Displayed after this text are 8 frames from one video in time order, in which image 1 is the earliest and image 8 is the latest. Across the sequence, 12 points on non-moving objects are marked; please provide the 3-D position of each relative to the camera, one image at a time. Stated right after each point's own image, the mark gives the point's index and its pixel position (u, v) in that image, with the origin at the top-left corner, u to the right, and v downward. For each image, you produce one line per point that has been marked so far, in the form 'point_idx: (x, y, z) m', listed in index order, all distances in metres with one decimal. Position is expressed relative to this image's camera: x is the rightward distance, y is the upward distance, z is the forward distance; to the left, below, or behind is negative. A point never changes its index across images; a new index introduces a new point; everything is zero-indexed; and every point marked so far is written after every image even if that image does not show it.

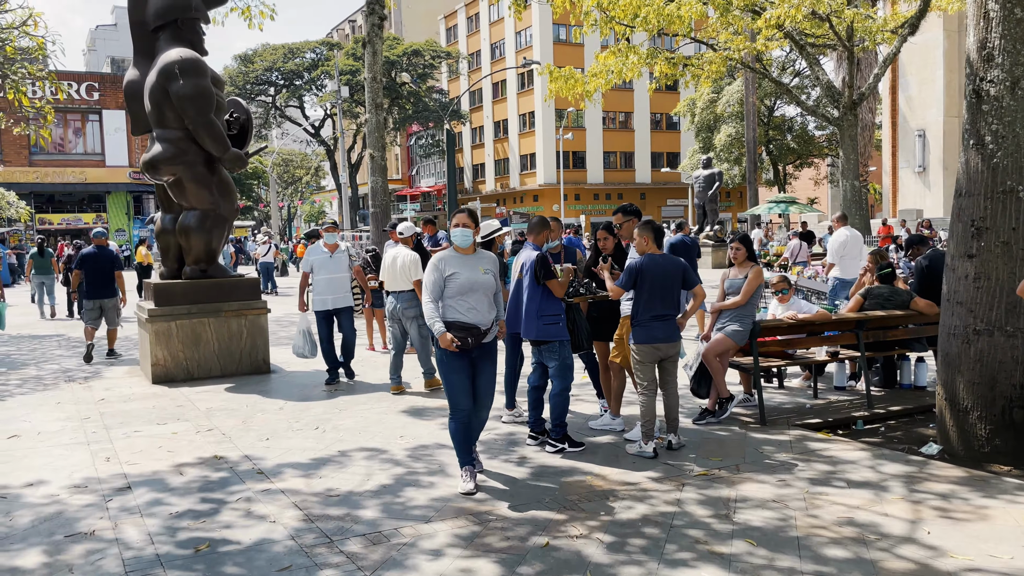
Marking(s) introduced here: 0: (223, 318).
0: (-2.9, -0.3, +8.1) m
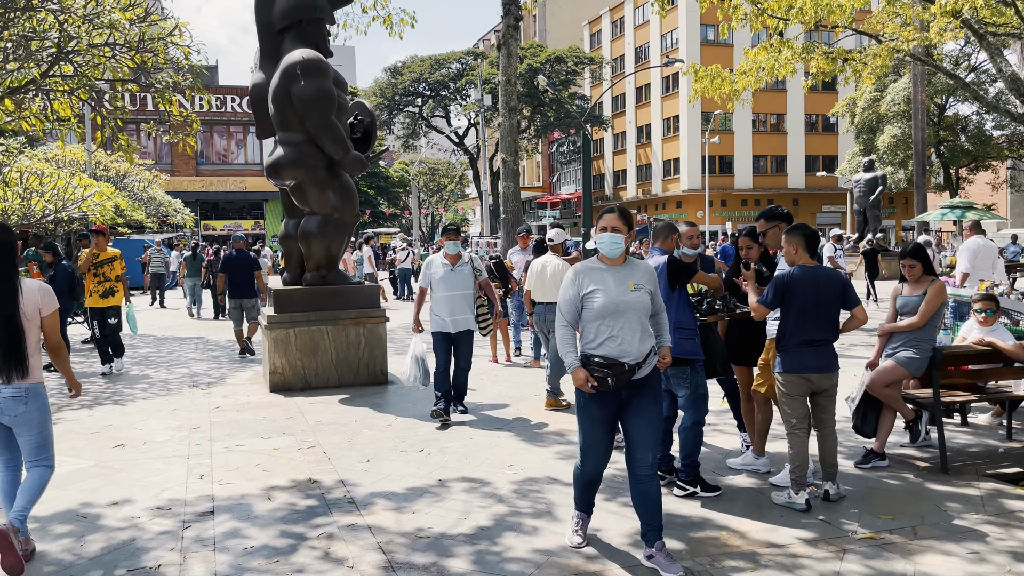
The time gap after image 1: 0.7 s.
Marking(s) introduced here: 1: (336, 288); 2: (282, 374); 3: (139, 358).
0: (-1.6, -0.4, +7.9) m
1: (-1.7, 0.0, +7.9) m
2: (-2.2, -0.8, +7.7) m
3: (-4.6, -0.9, +10.2) m
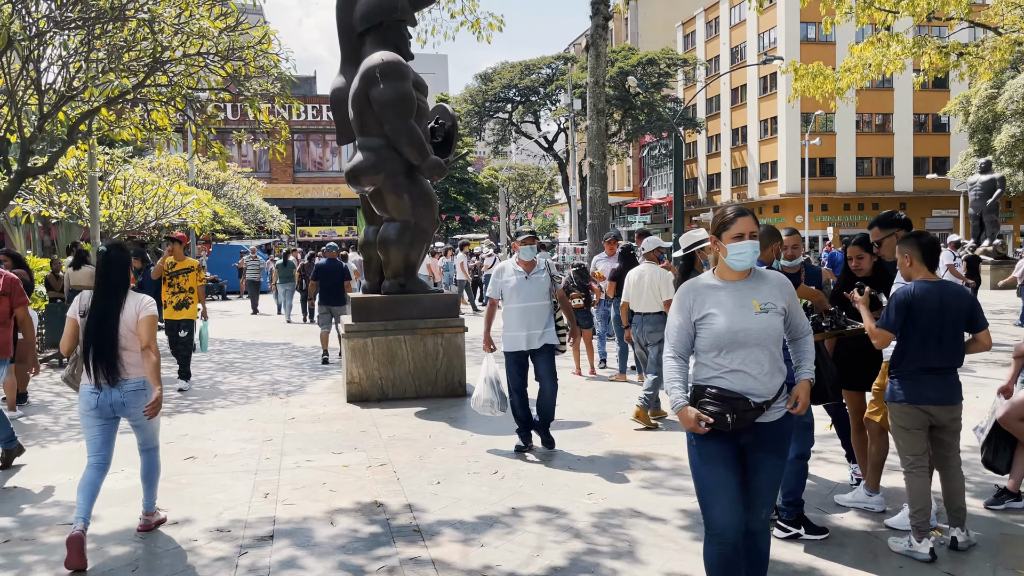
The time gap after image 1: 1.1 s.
0: (-0.9, -0.4, +7.6) m
1: (-0.9, -0.1, +7.7) m
2: (-1.4, -0.9, +7.6) m
3: (-3.6, -0.9, +10.3) m
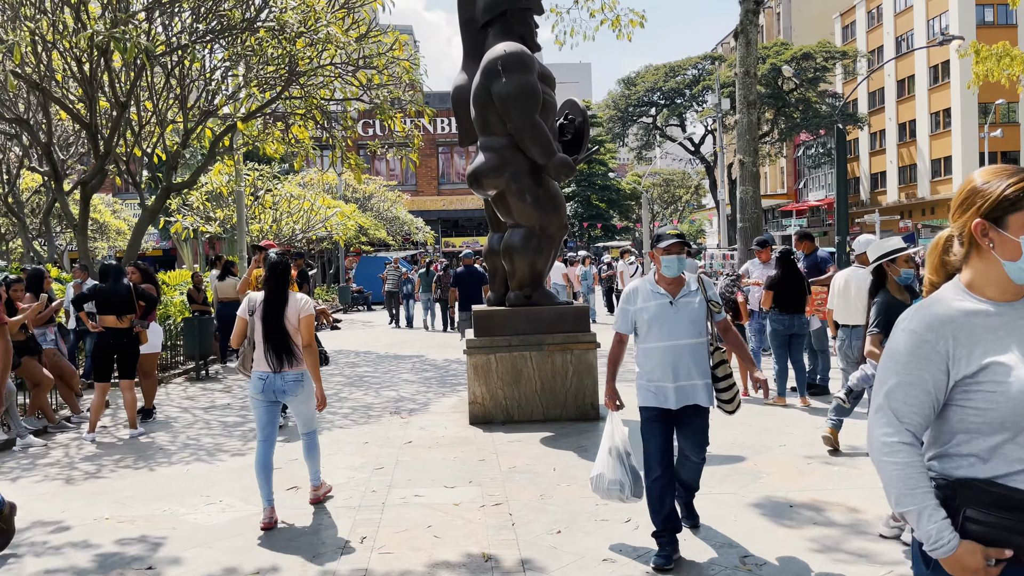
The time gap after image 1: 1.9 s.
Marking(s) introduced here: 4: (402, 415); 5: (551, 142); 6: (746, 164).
0: (+0.3, -0.5, +6.9) m
1: (+0.3, -0.2, +7.0) m
2: (-0.2, -1.0, +6.9) m
3: (-1.9, -1.1, +10.0) m
4: (-1.0, -1.2, +7.5) m
5: (+0.3, +1.2, +6.7) m
6: (+3.6, +1.9, +12.8) m
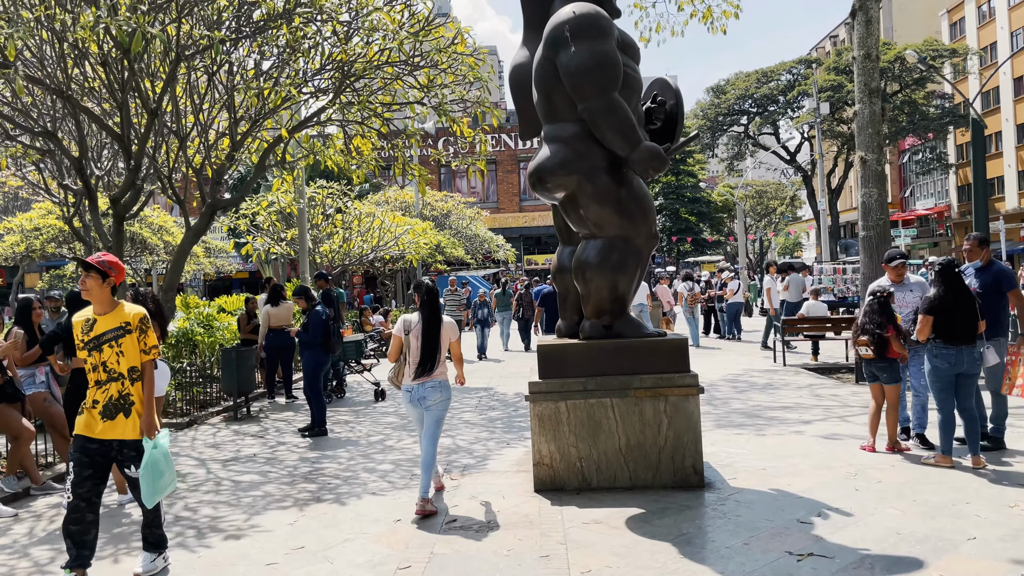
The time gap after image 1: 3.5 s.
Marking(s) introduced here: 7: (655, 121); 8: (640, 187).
0: (+0.8, -0.7, +5.3) m
1: (+0.8, -0.4, +5.4) m
2: (+0.3, -1.2, +5.4) m
3: (-1.1, -1.4, +8.6) m
4: (-0.4, -1.4, +6.1) m
5: (+0.8, +1.0, +5.2) m
6: (+4.7, +1.7, +10.9) m
7: (+1.1, +1.2, +6.1) m
8: (+0.9, +0.7, +5.6) m
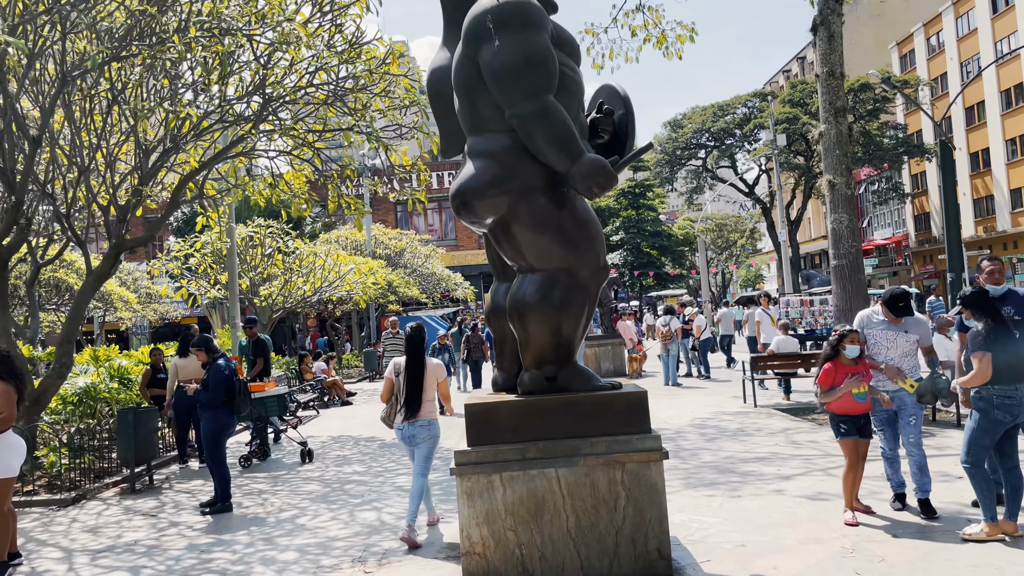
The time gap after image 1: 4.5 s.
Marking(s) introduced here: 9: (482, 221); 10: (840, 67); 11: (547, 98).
0: (+0.4, -1.0, +4.3) m
1: (+0.3, -0.6, +4.4) m
2: (-0.1, -1.4, +4.4) m
3: (-1.6, -1.8, +7.5) m
4: (-0.9, -1.7, +5.0) m
5: (+0.3, +0.8, +4.3) m
6: (+4.0, +1.3, +10.1) m
7: (+0.6, +1.0, +5.2) m
8: (+0.4, +0.4, +4.6) m
9: (-0.2, +0.4, +4.6) m
10: (+4.0, +2.7, +10.0) m
11: (+0.2, +1.0, +4.2) m
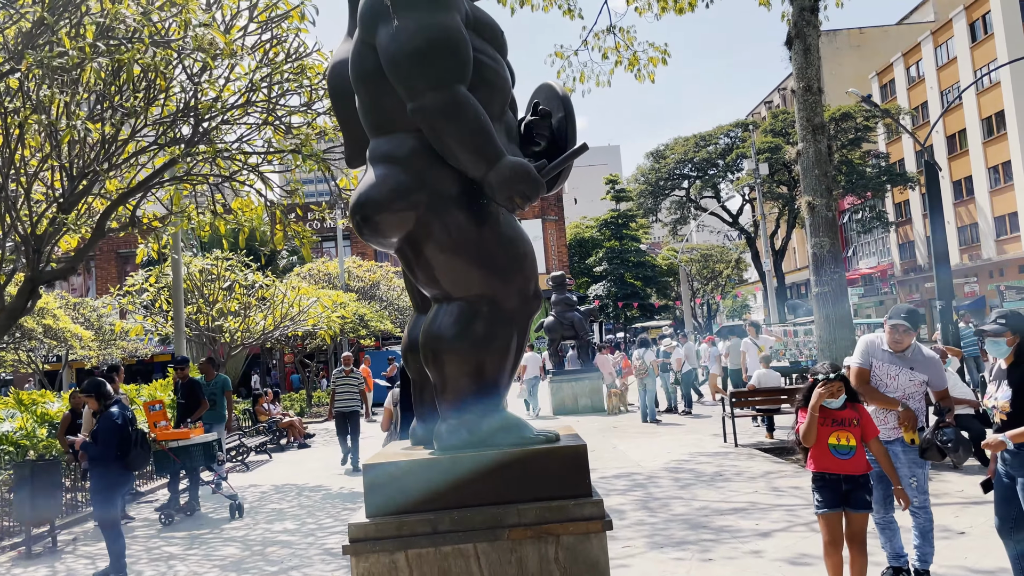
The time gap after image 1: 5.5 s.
0: (0.0, -1.1, +3.5) m
1: (-0.1, -0.7, +3.6) m
2: (-0.5, -1.6, +3.5) m
3: (-2.0, -2.1, +6.6) m
4: (-1.2, -1.8, +4.1) m
5: (-0.1, +0.7, +3.5) m
6: (+3.5, +0.9, +9.5) m
7: (+0.1, +0.8, +4.4) m
8: (0.0, +0.3, +3.9) m
9: (-0.6, +0.2, +3.8) m
10: (+3.5, +2.4, +9.4) m
11: (-0.2, +0.8, +3.5) m
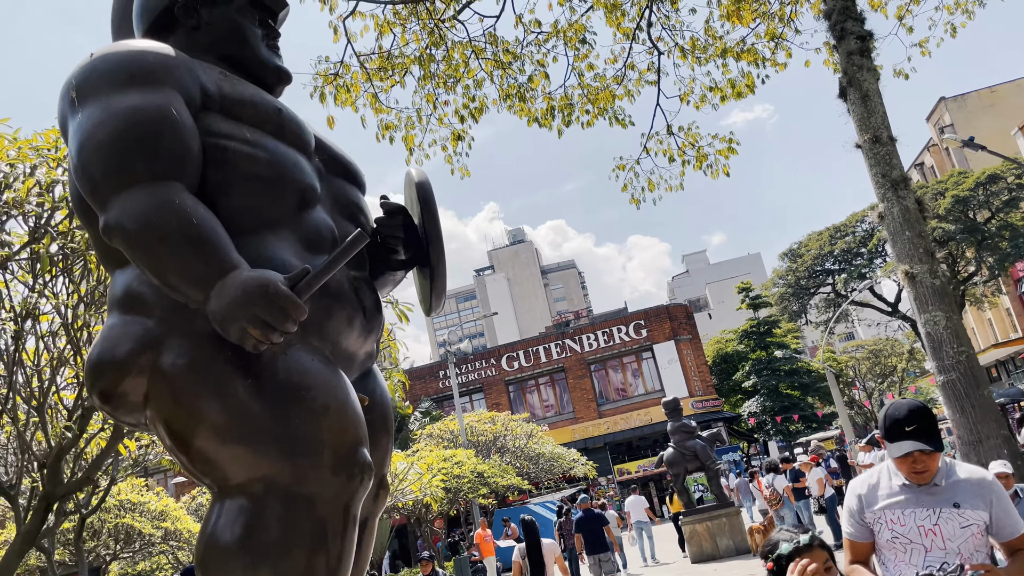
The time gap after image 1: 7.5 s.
0: (-0.5, -1.6, +2.1) m
1: (-0.6, -1.2, +2.3) m
2: (-1.0, -2.1, +2.1) m
3: (-1.8, -3.3, +5.3) m
4: (-1.5, -2.6, +2.8) m
5: (-0.9, +0.1, +2.4) m
6: (+3.8, +0.1, +7.6) m
7: (-0.5, +0.2, +3.3) m
8: (-0.7, -0.3, +2.7) m
9: (-1.2, -0.4, +2.7) m
10: (+3.5, +1.5, +7.8) m
11: (-1.0, +0.3, +2.5) m
